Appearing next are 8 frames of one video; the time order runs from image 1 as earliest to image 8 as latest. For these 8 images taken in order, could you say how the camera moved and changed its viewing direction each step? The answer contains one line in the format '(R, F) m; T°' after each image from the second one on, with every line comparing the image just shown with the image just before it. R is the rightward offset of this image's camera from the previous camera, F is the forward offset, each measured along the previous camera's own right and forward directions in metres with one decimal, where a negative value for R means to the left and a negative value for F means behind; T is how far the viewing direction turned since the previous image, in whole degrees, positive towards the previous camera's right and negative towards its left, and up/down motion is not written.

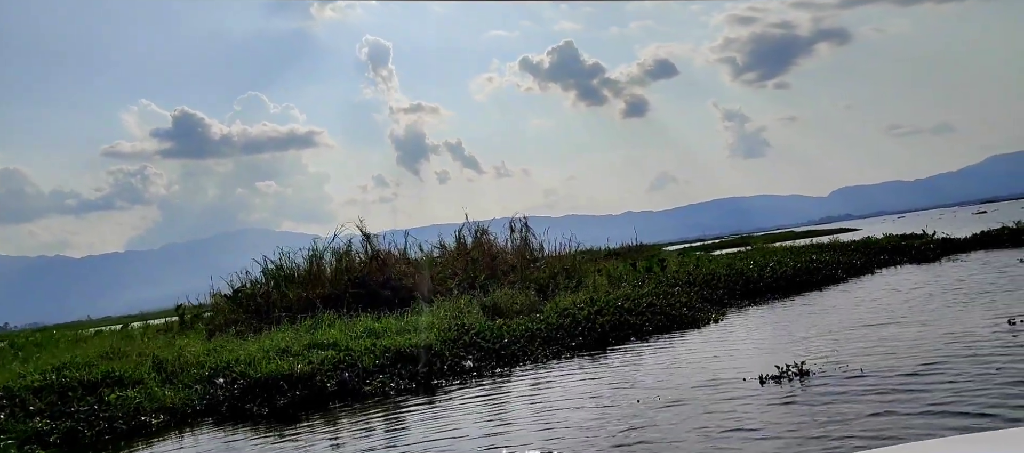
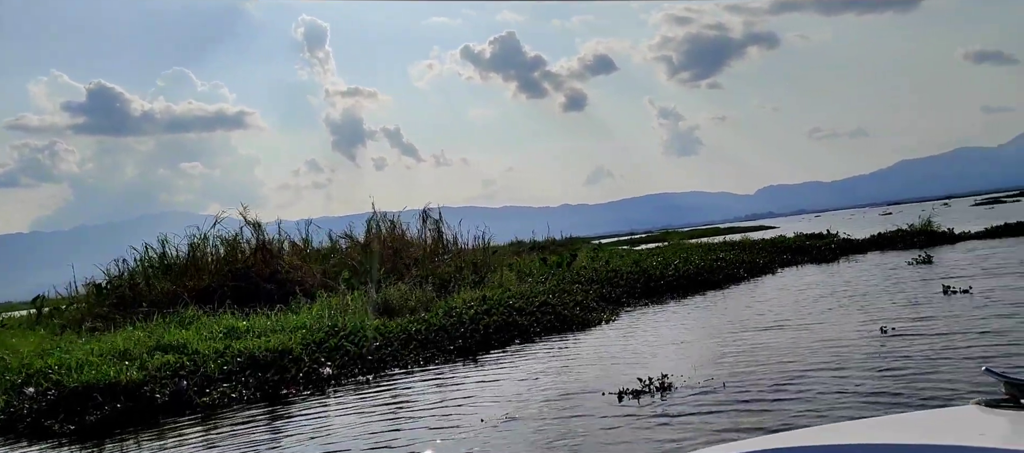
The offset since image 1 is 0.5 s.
(+0.7, +0.2) m; +4°
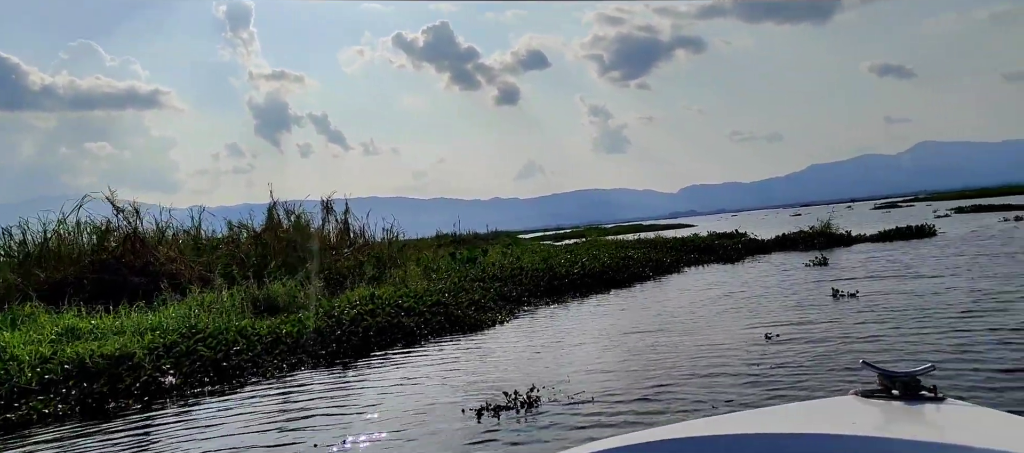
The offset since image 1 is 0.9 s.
(+0.5, +0.4) m; +5°
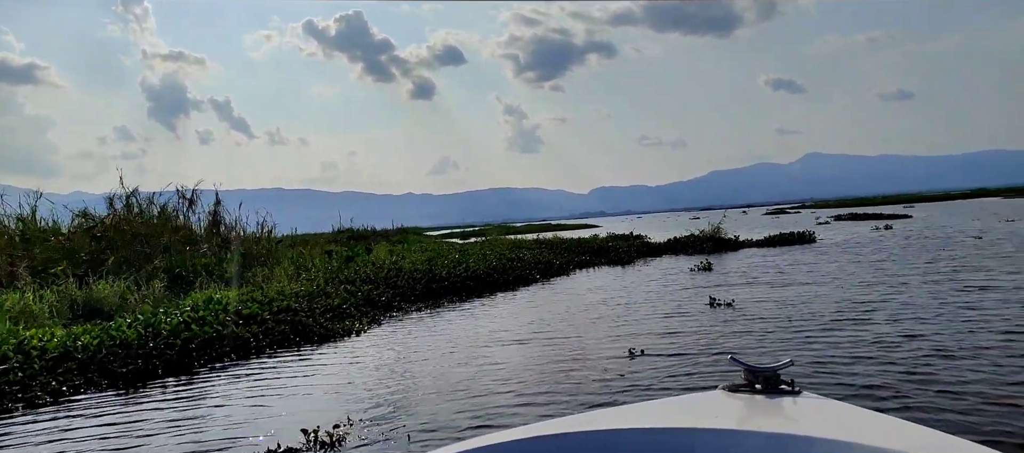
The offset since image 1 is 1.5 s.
(+0.7, +0.8) m; +6°
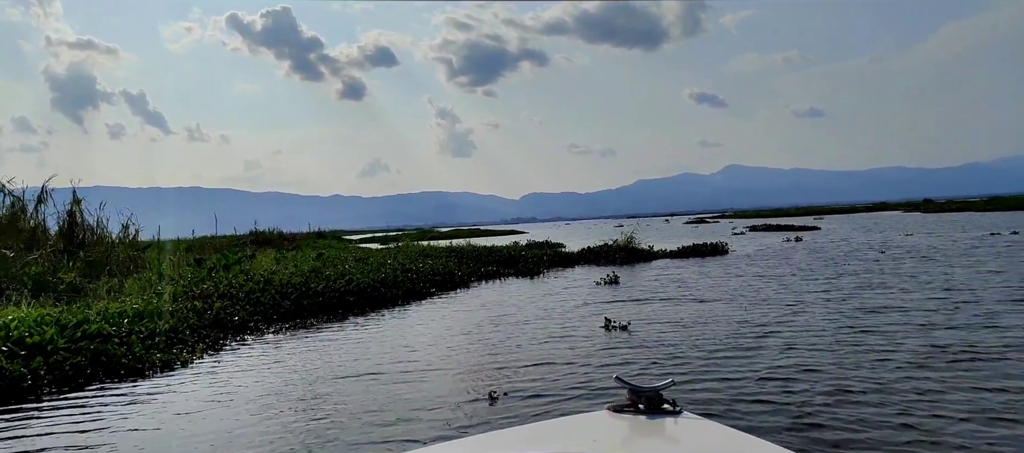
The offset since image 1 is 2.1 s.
(+0.9, +1.3) m; +5°
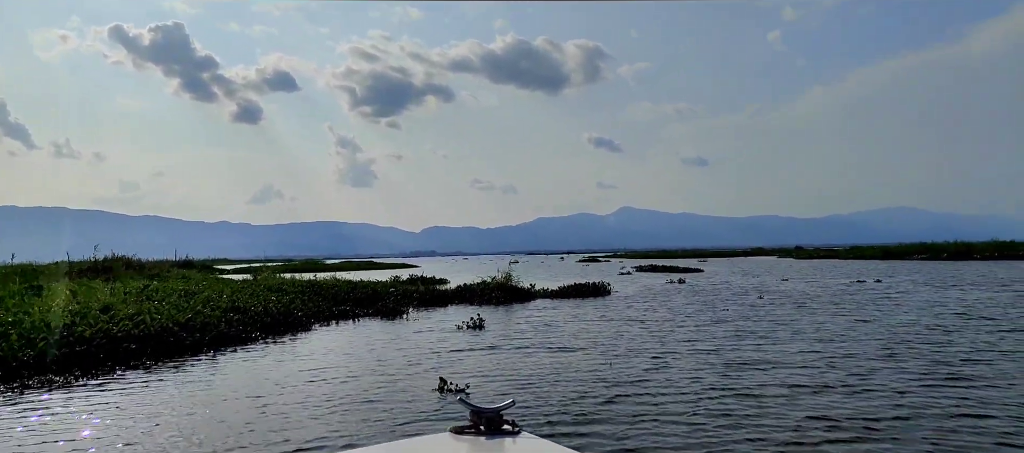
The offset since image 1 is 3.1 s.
(+1.3, +2.5) m; +7°
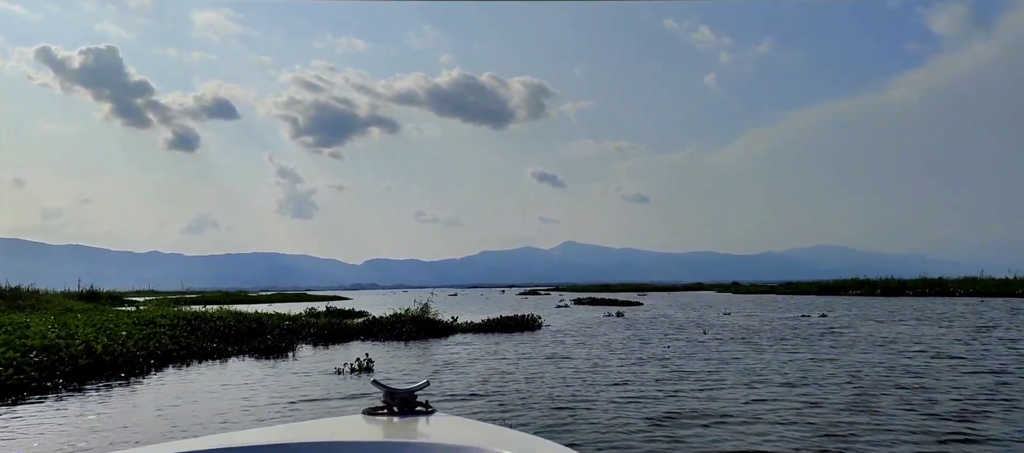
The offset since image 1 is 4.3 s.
(+1.1, +4.0) m; +4°
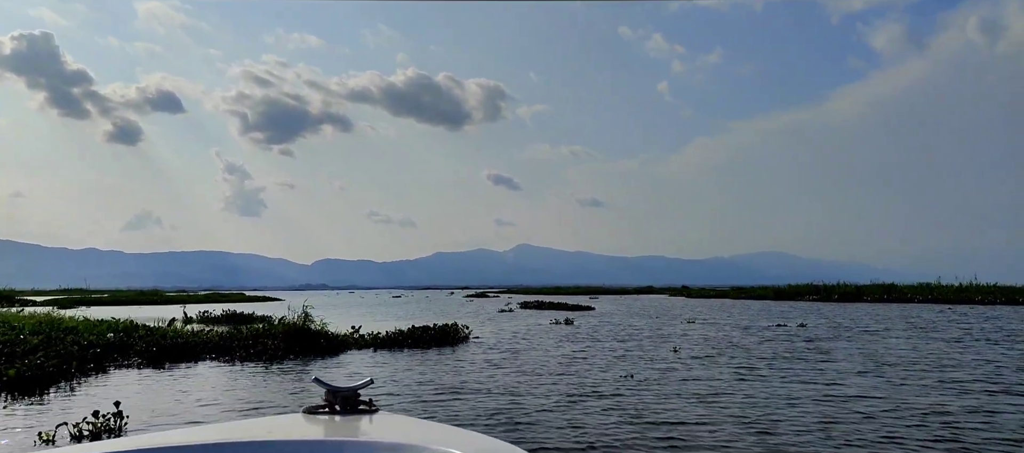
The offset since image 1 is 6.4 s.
(+1.3, +7.9) m; +3°
